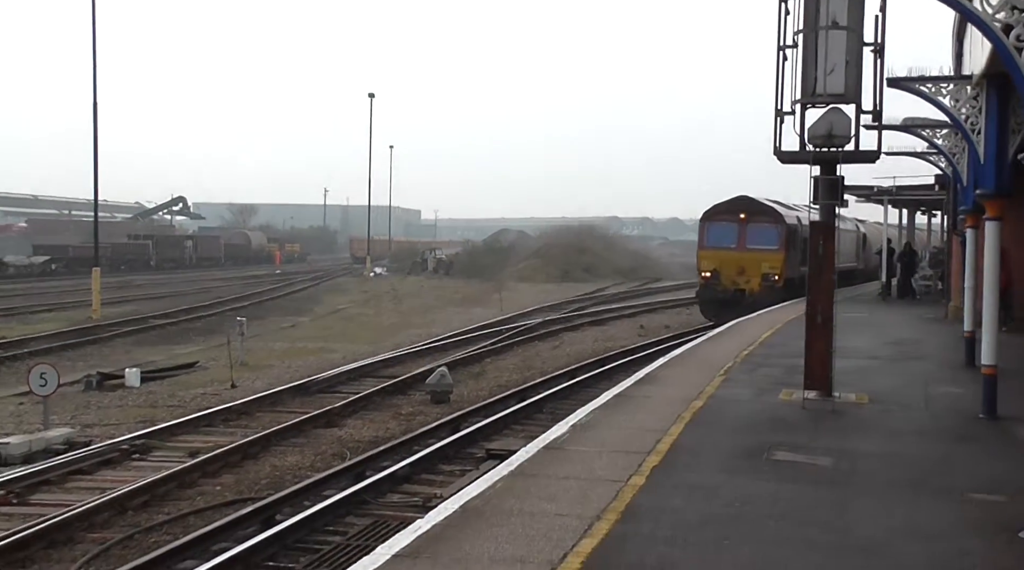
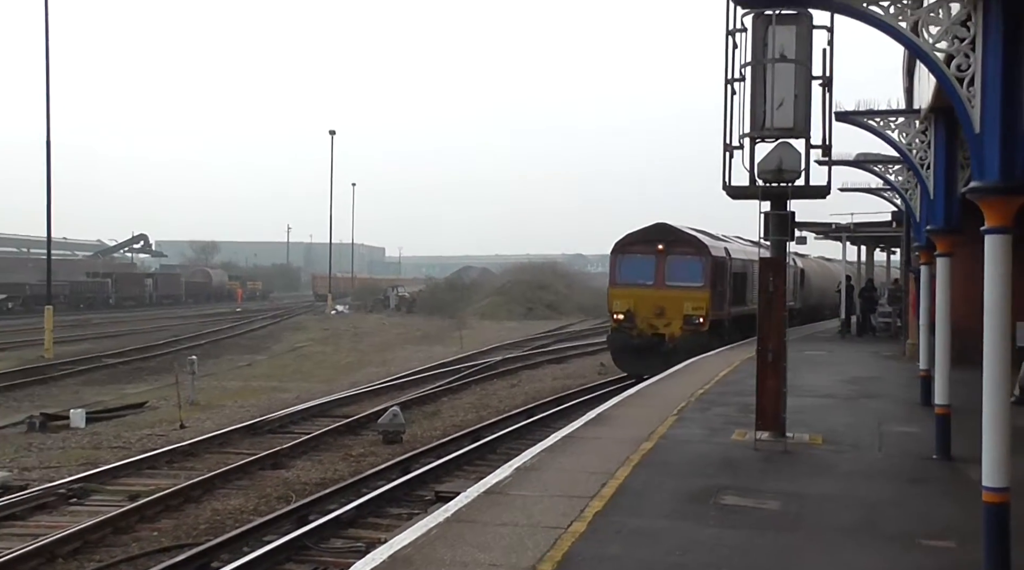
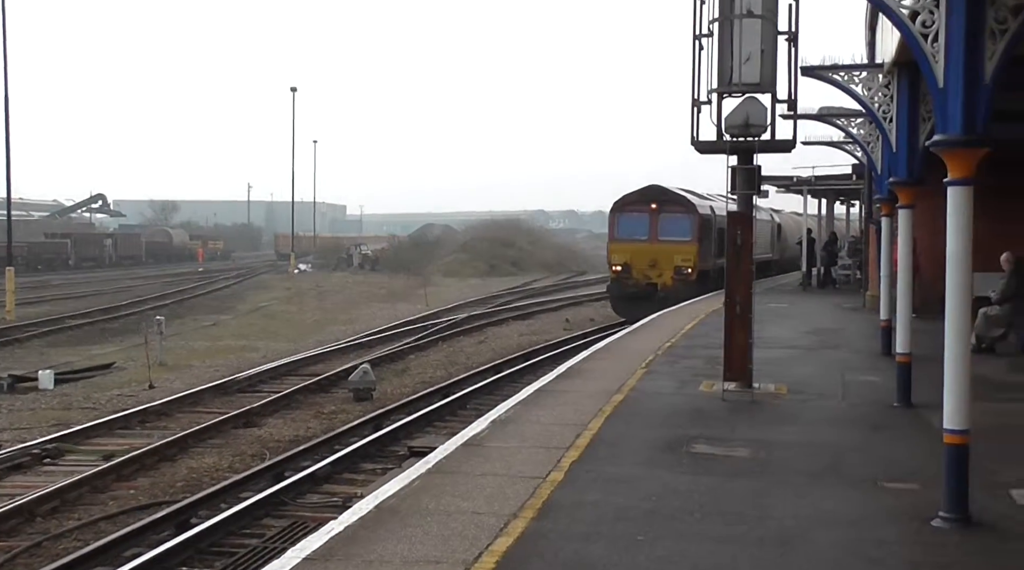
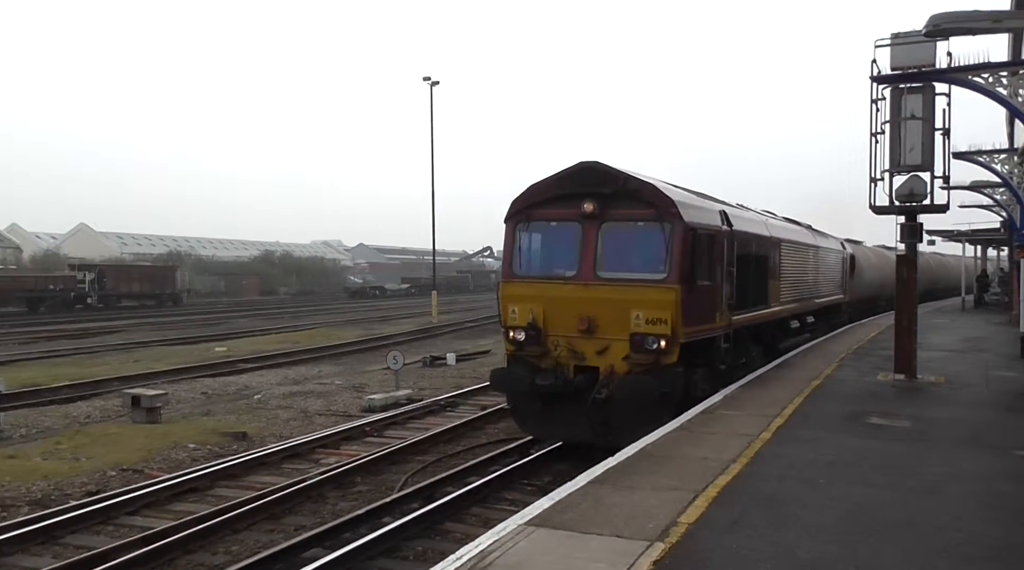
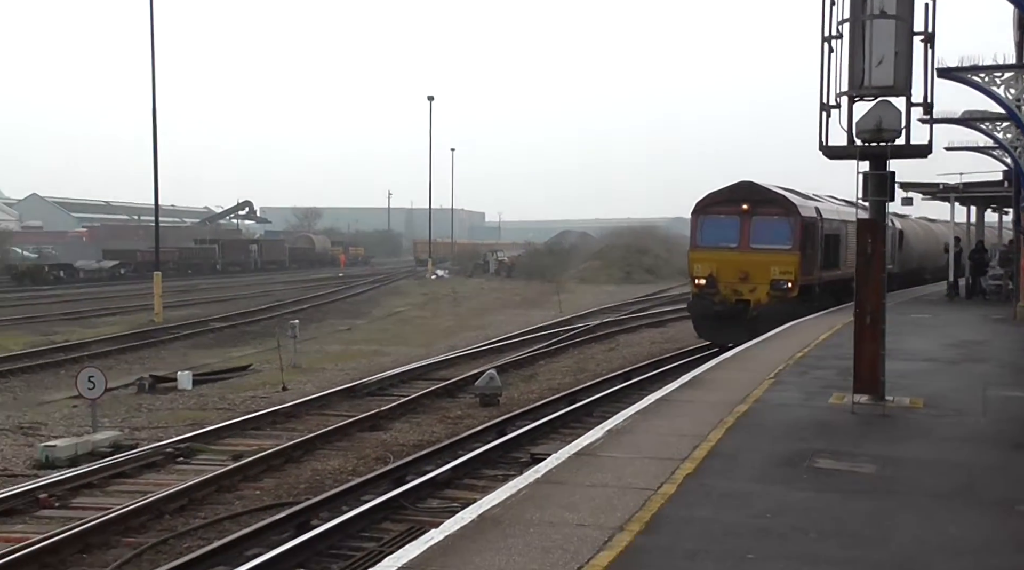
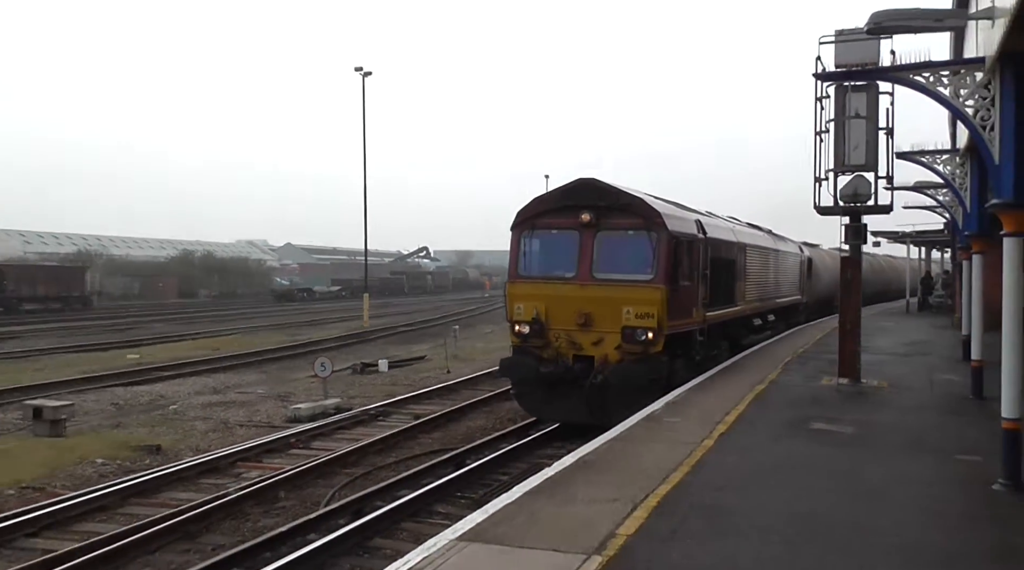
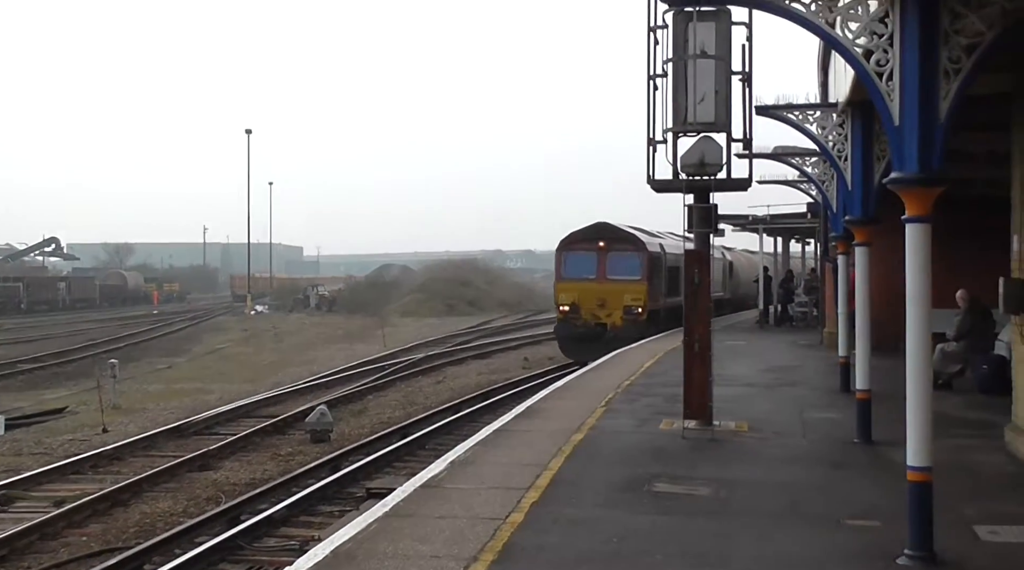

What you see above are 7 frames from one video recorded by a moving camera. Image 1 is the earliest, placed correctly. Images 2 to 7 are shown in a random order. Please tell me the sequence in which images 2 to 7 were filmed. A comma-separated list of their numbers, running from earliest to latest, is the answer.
3, 7, 2, 5, 6, 4
